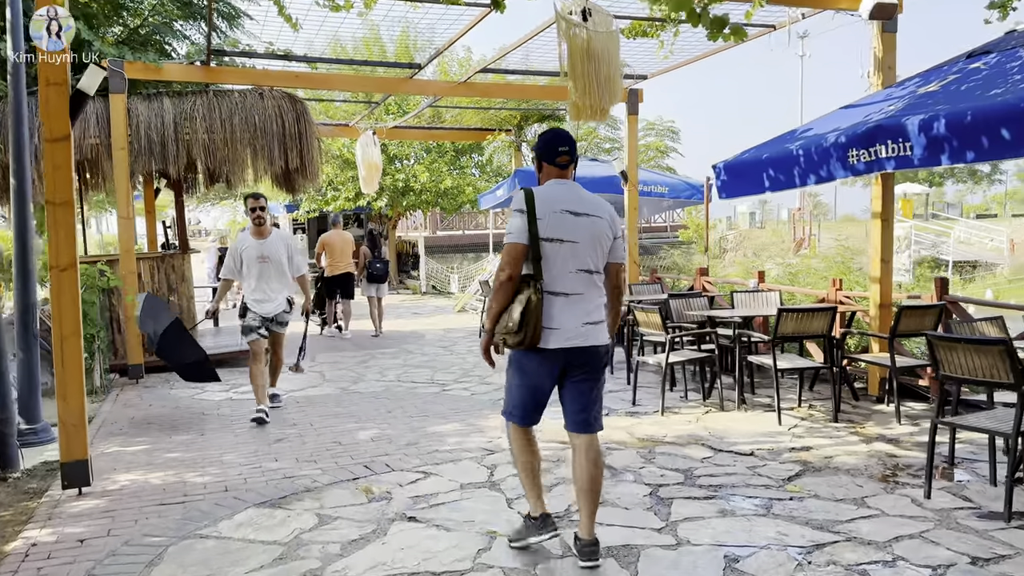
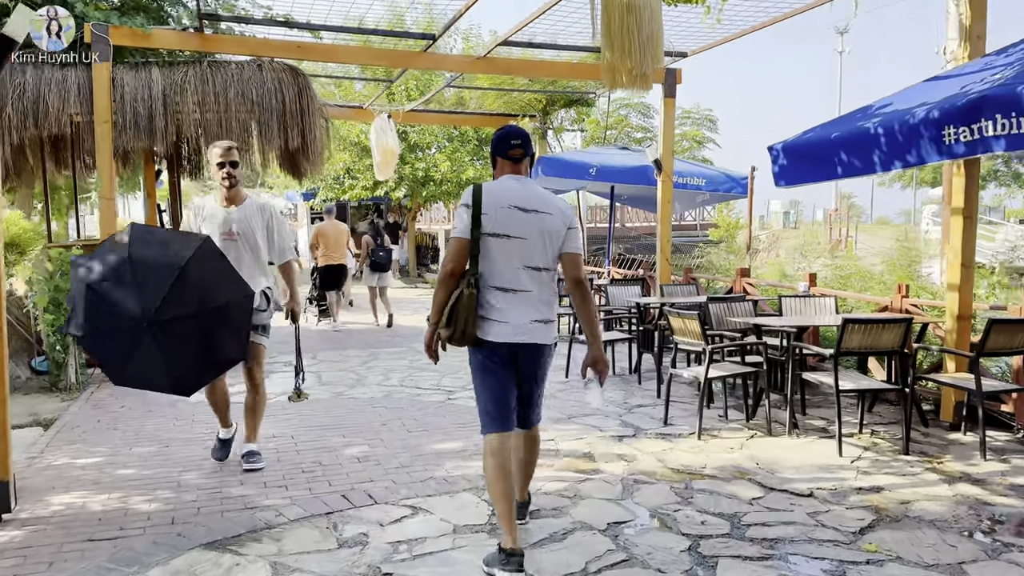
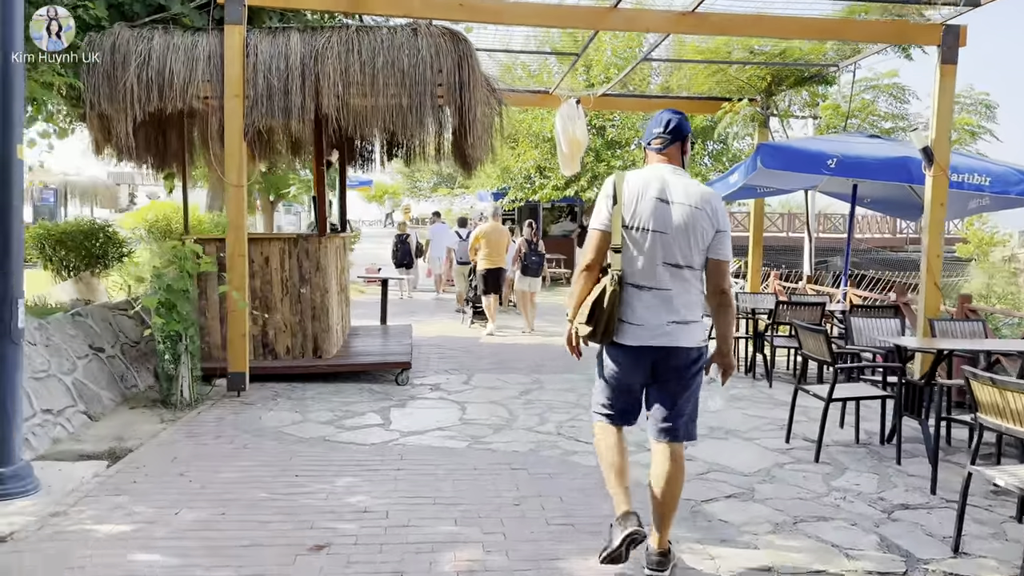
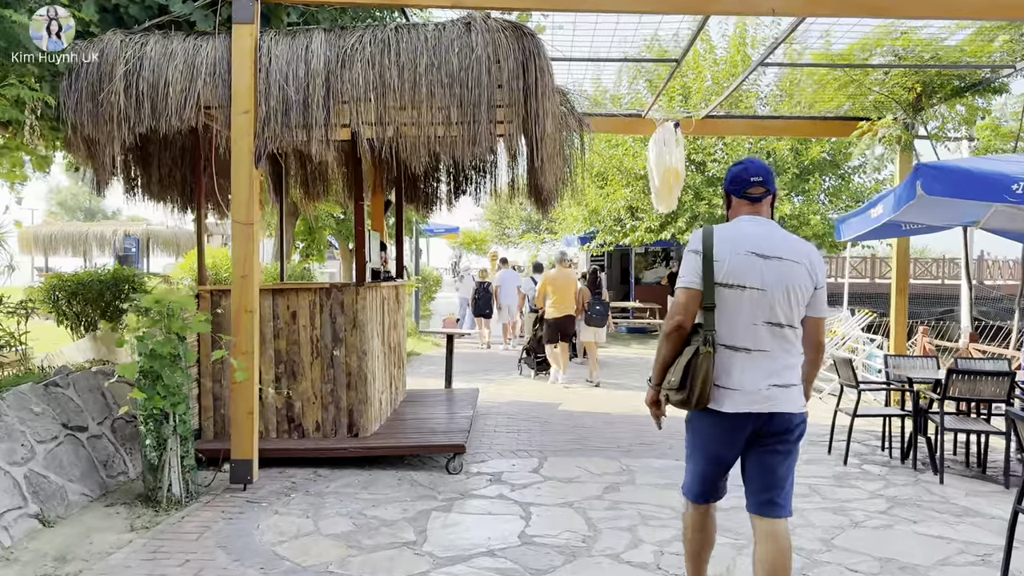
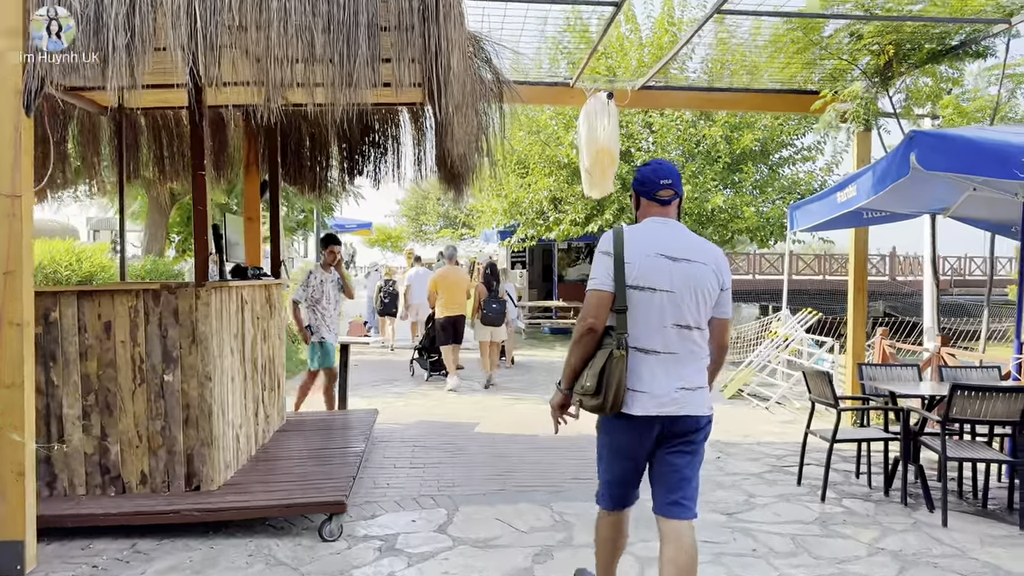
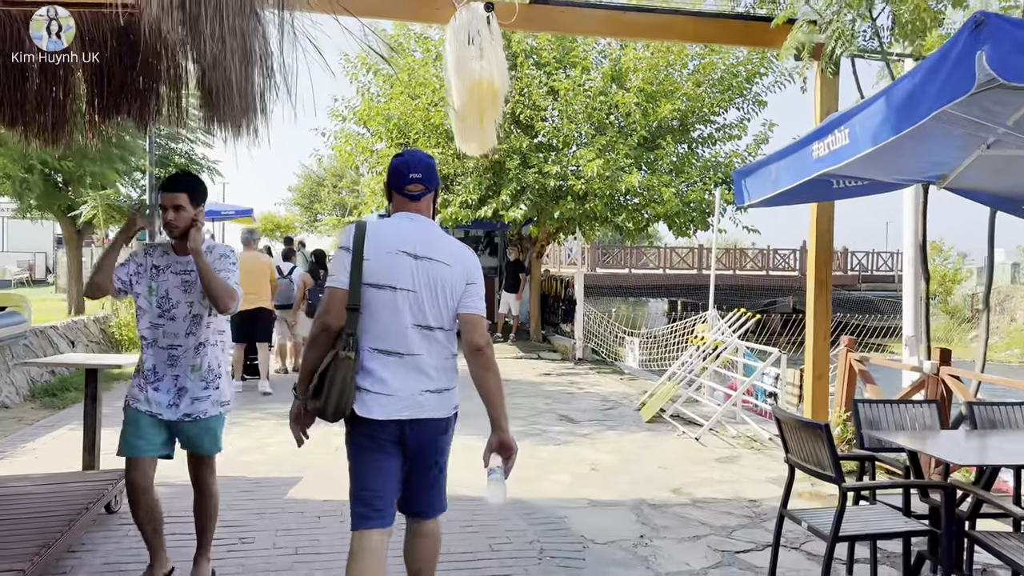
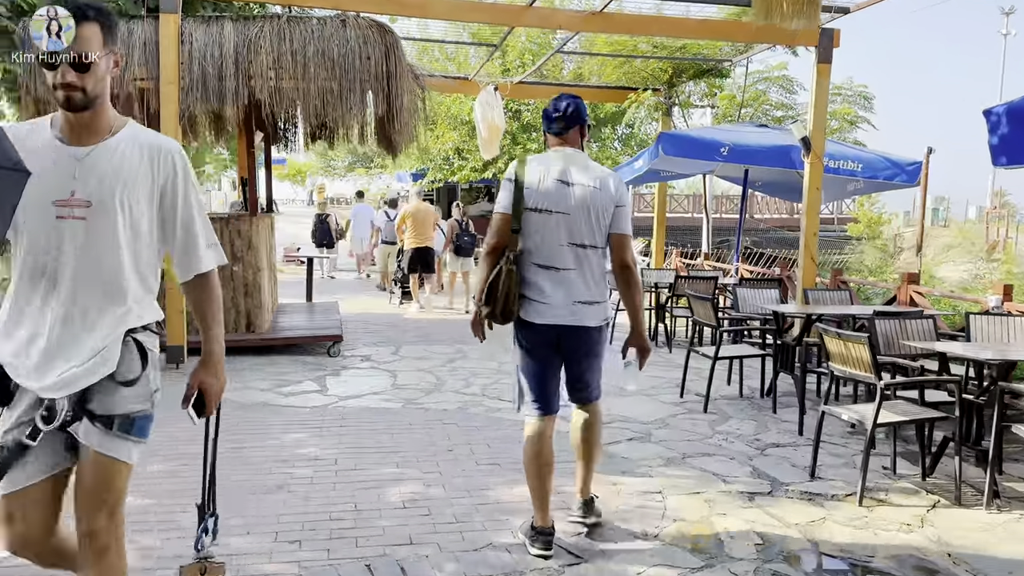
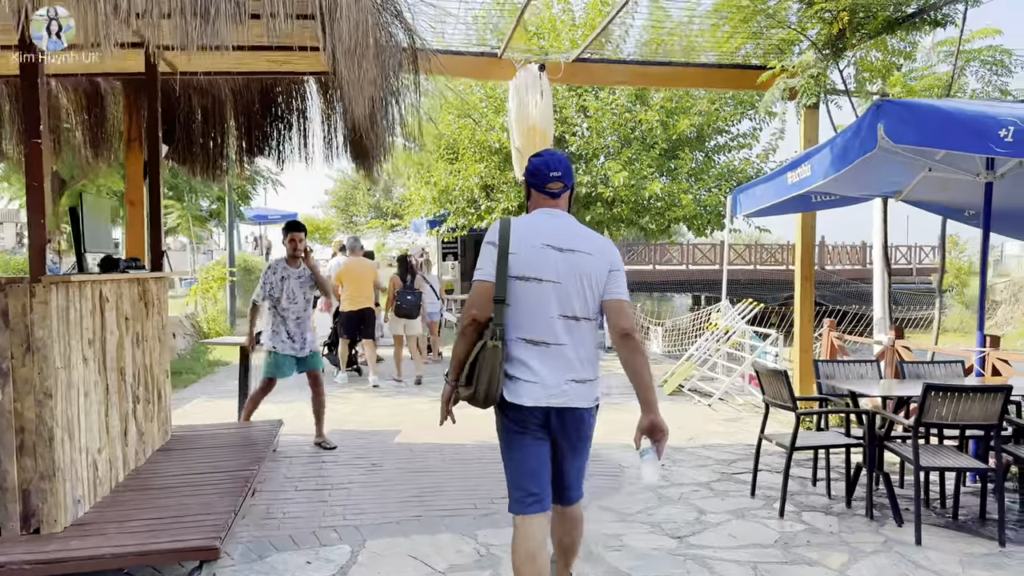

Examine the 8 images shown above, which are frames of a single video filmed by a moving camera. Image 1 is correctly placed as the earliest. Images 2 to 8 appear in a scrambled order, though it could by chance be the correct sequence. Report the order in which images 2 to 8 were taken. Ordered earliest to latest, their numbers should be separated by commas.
2, 7, 3, 4, 5, 8, 6
